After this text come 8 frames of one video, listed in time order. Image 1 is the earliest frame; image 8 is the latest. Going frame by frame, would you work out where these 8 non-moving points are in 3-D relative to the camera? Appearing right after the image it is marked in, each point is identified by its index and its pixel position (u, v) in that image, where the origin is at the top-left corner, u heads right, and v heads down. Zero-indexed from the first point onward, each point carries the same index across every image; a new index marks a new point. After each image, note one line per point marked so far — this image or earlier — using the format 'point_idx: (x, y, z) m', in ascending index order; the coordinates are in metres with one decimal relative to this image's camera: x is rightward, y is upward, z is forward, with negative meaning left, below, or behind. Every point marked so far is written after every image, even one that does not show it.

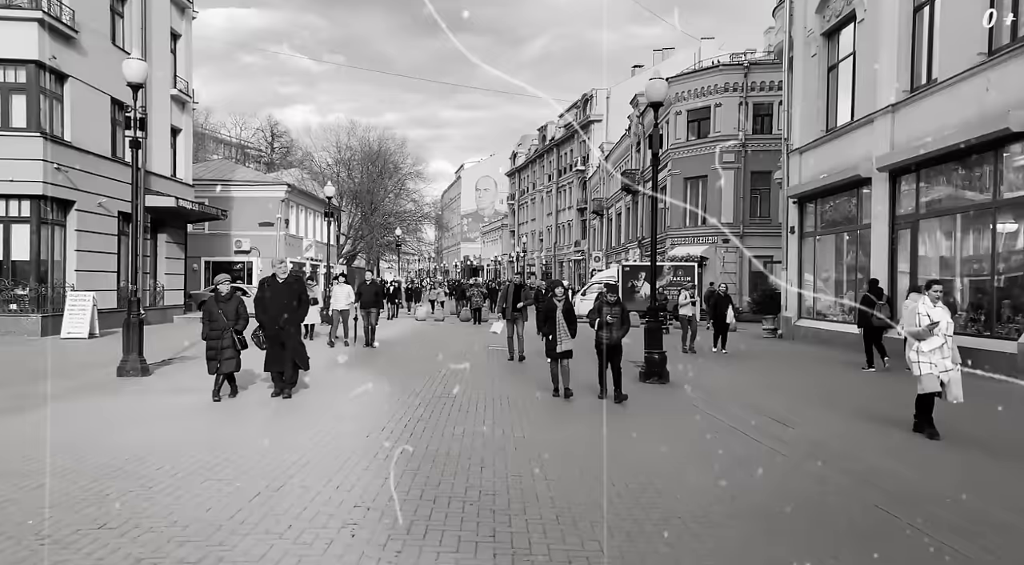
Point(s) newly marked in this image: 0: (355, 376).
0: (-2.5, -1.5, +11.1) m
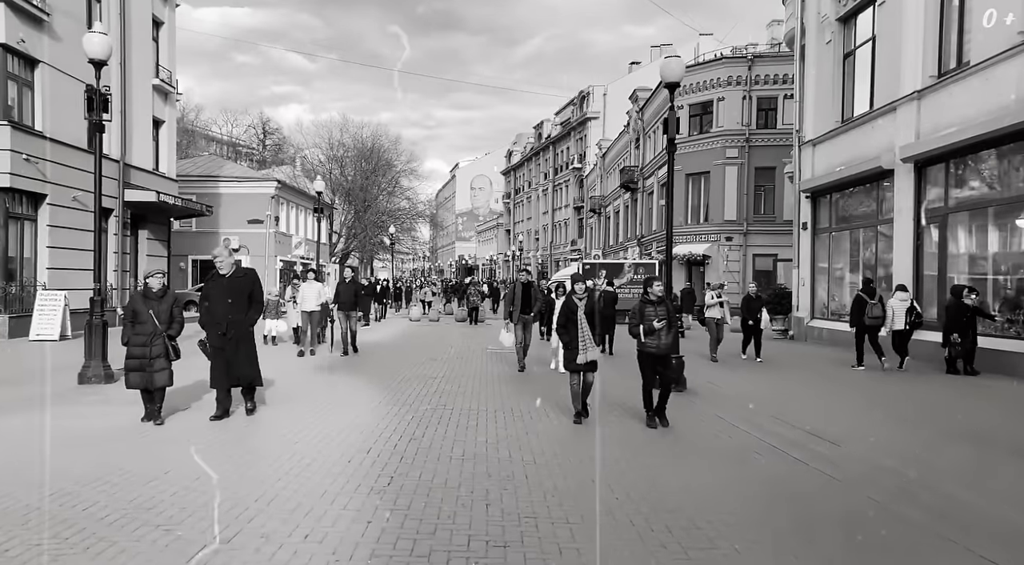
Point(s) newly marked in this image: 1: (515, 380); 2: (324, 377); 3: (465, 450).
0: (-2.4, -1.5, +10.0) m
1: (+0.2, -1.5, +10.1) m
2: (-2.8, -1.5, +10.6) m
3: (-0.4, -1.5, +6.0) m
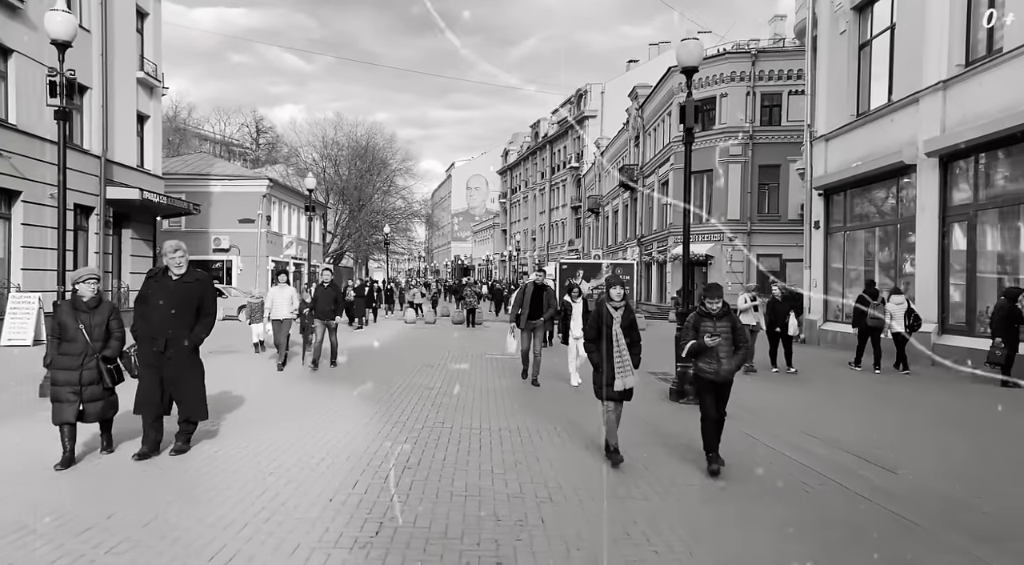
0: (-2.4, -1.5, +9.1) m
1: (+0.2, -1.6, +9.2) m
2: (-2.7, -1.5, +9.7) m
3: (-0.3, -1.5, +5.1) m
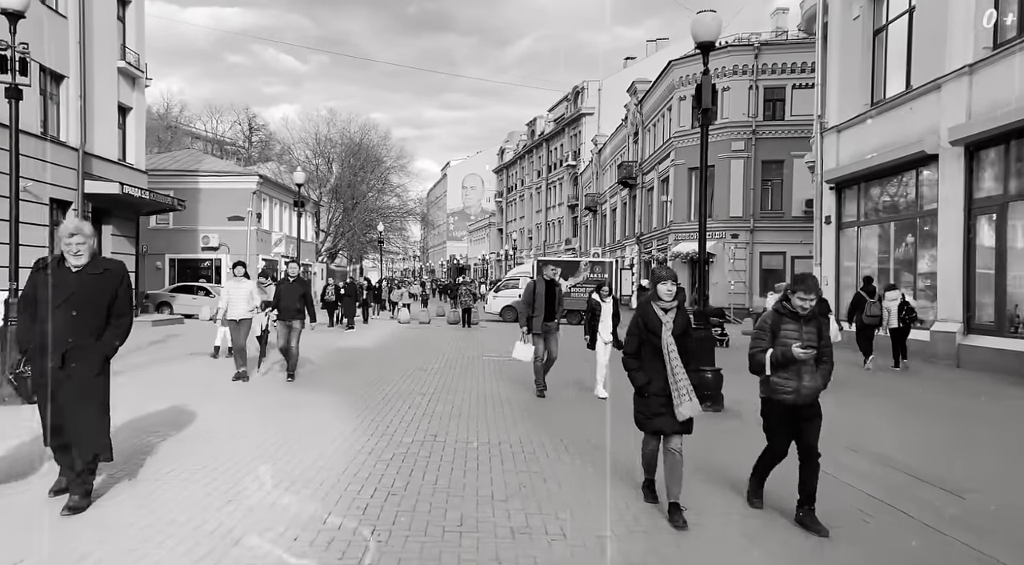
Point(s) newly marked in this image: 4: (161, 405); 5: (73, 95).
0: (-2.4, -1.5, +8.3) m
1: (+0.2, -1.5, +8.3) m
2: (-2.7, -1.5, +8.8) m
3: (-0.3, -1.4, +4.3) m
4: (-4.1, -1.4, +8.0) m
5: (-12.3, +5.2, +19.3) m
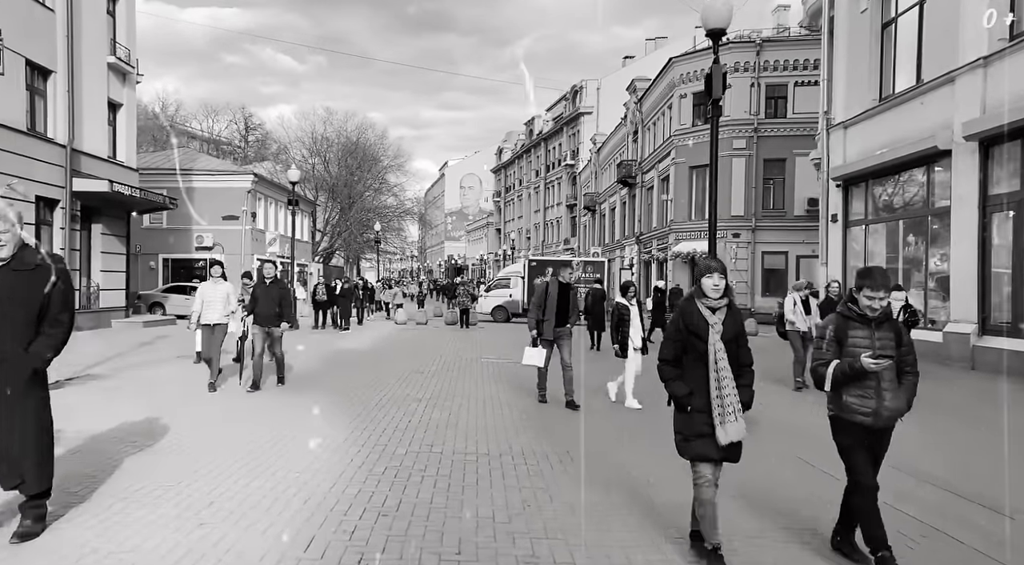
0: (-2.4, -1.5, +7.8) m
1: (+0.2, -1.5, +7.9) m
2: (-2.7, -1.5, +8.3) m
3: (-0.3, -1.4, +3.8) m
4: (-4.0, -1.4, +7.6) m
5: (-12.3, +5.2, +18.8) m
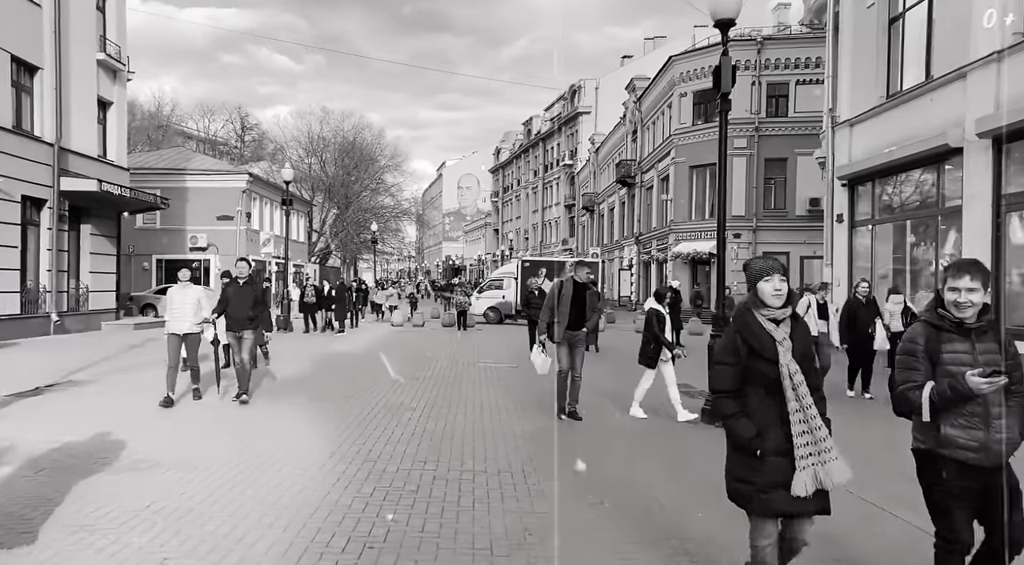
0: (-2.4, -1.5, +7.4) m
1: (+0.2, -1.5, +7.5) m
2: (-2.7, -1.5, +7.9) m
3: (-0.3, -1.5, +3.4) m
4: (-4.1, -1.4, +7.1) m
5: (-12.3, +5.2, +18.4) m
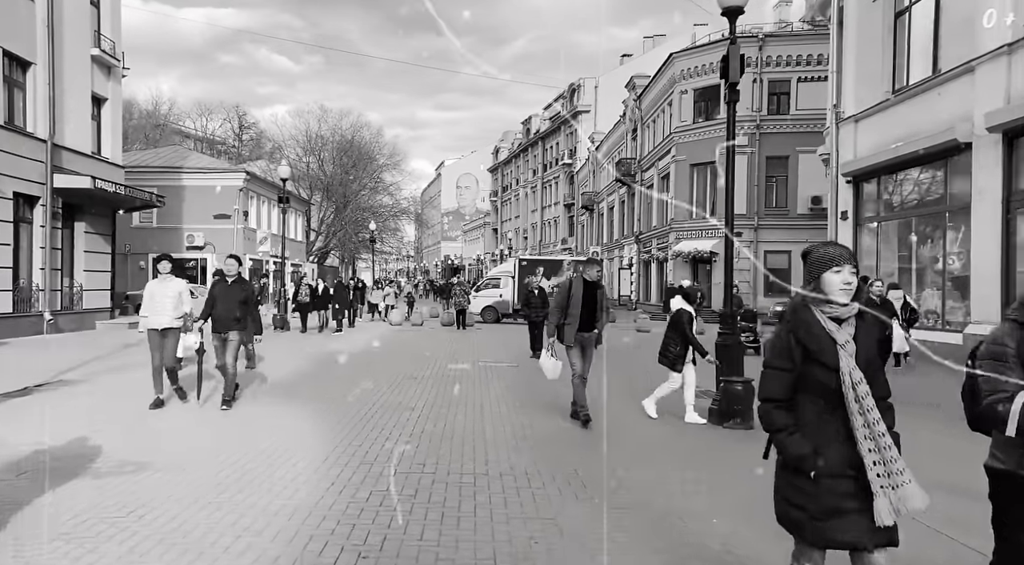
0: (-2.3, -1.4, +7.1) m
1: (+0.2, -1.5, +7.2) m
2: (-2.7, -1.4, +7.7) m
3: (-0.2, -1.4, +3.2) m
4: (-4.0, -1.4, +6.9) m
5: (-12.3, +5.2, +18.1) m
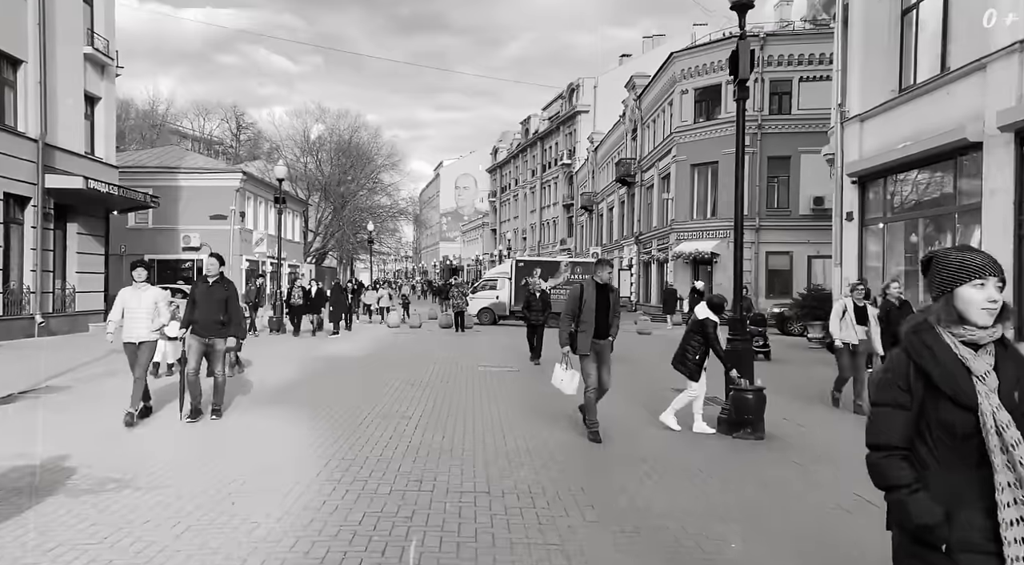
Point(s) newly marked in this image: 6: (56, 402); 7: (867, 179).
0: (-2.3, -1.5, +6.8) m
1: (+0.3, -1.5, +6.9) m
2: (-2.7, -1.5, +7.4) m
3: (-0.2, -1.5, +2.9) m
4: (-4.0, -1.5, +6.6) m
5: (-12.4, +5.2, +17.8) m
6: (-5.9, -1.5, +8.9) m
7: (+8.6, +2.5, +16.6) m
